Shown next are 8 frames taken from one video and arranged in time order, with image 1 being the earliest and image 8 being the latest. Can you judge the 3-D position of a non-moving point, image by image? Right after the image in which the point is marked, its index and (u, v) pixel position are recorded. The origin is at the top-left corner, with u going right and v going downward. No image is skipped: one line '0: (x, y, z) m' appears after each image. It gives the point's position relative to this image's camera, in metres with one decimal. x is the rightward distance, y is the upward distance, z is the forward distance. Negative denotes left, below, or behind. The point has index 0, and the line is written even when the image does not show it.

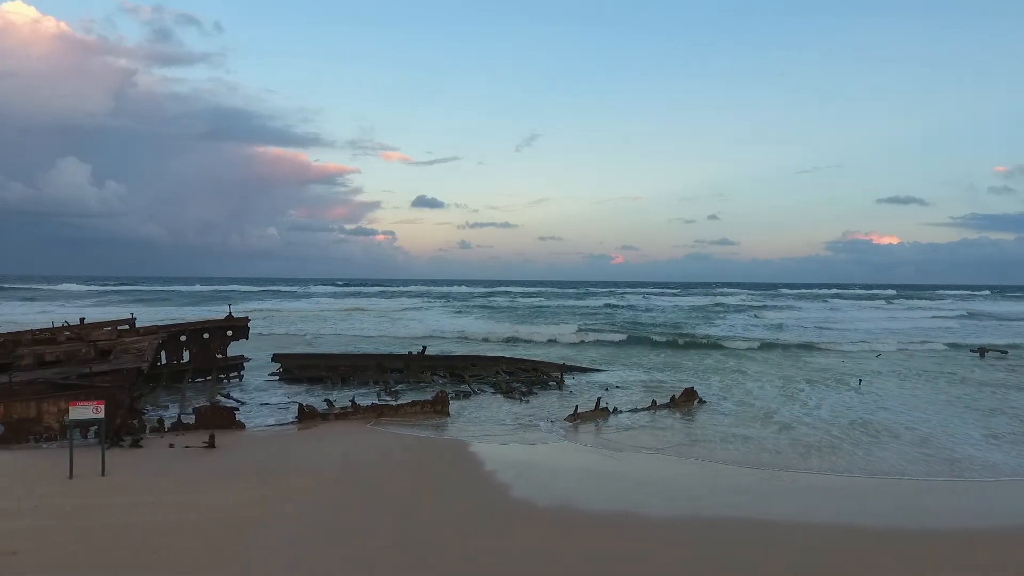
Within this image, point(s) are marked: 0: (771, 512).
0: (+2.6, -2.2, +6.3) m
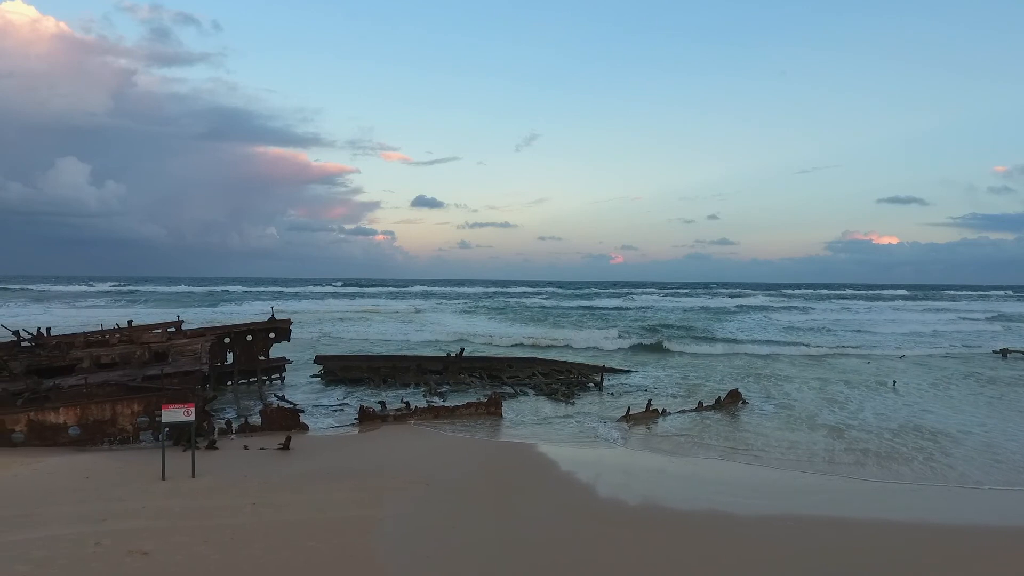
0: (+3.5, -2.3, +6.4) m
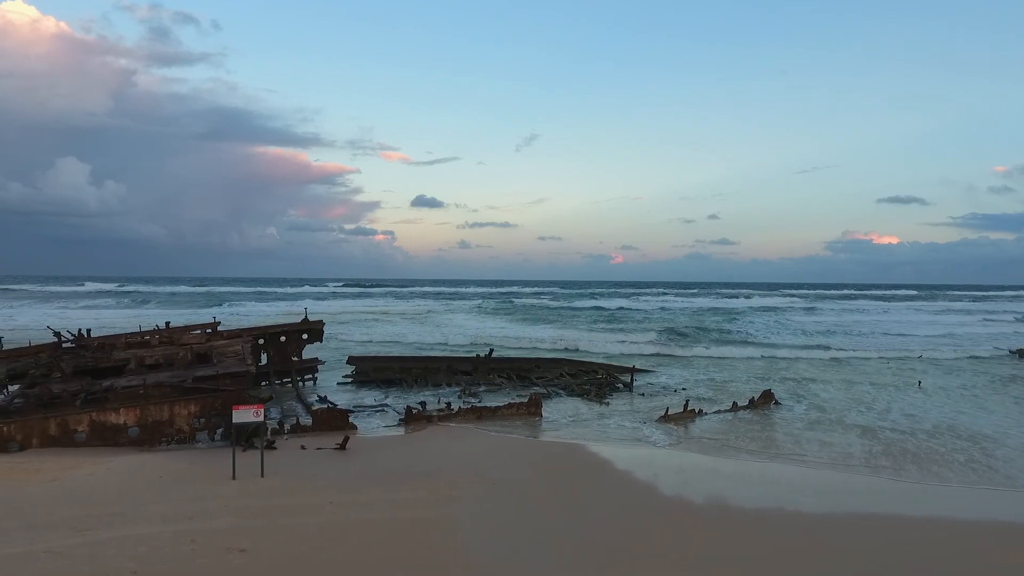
0: (+4.1, -2.3, +6.6) m
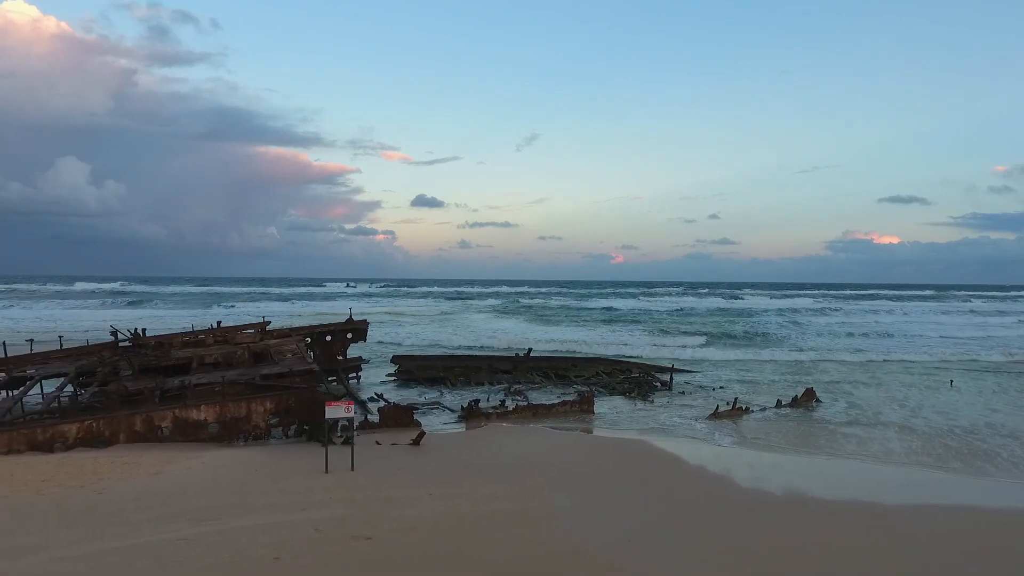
0: (+5.0, -2.3, +6.8) m
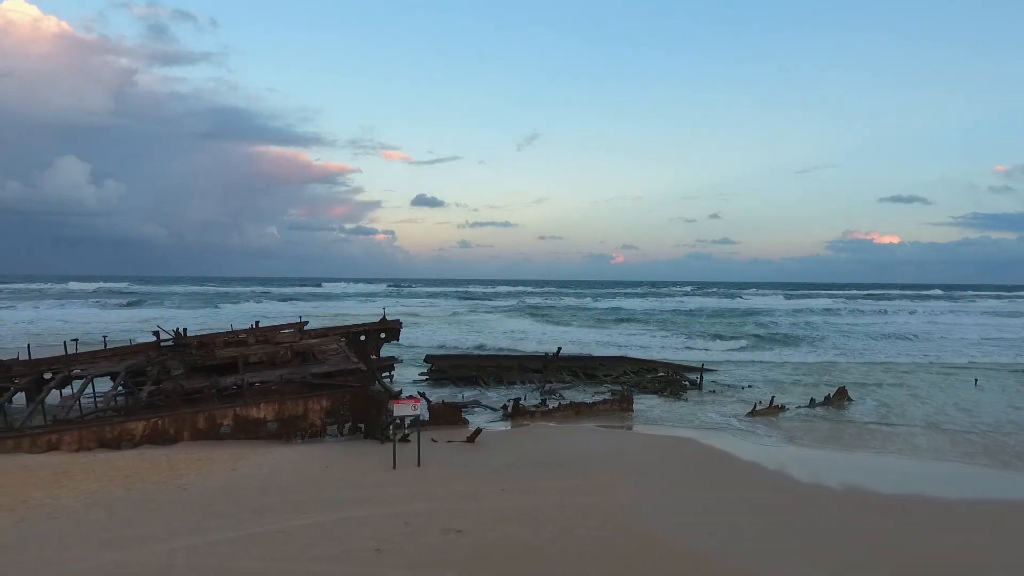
0: (+5.7, -2.3, +7.0) m
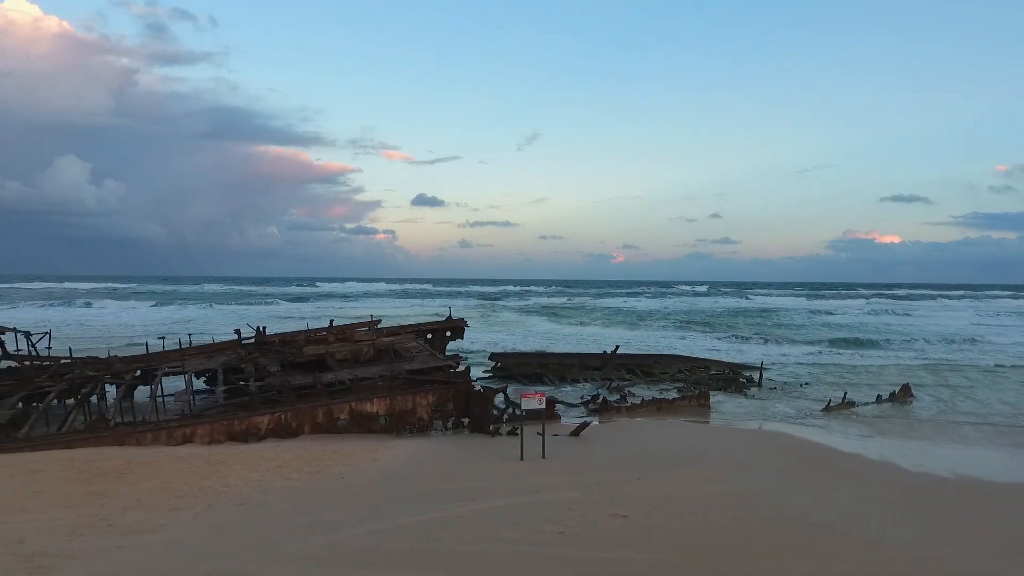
0: (+7.1, -2.3, +7.3) m
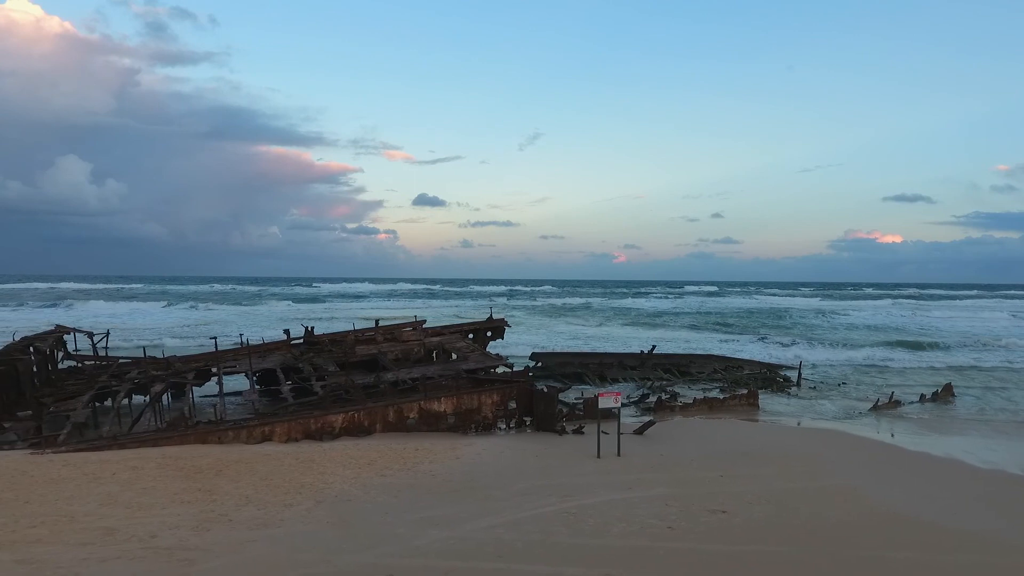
0: (+8.0, -2.3, +7.5) m
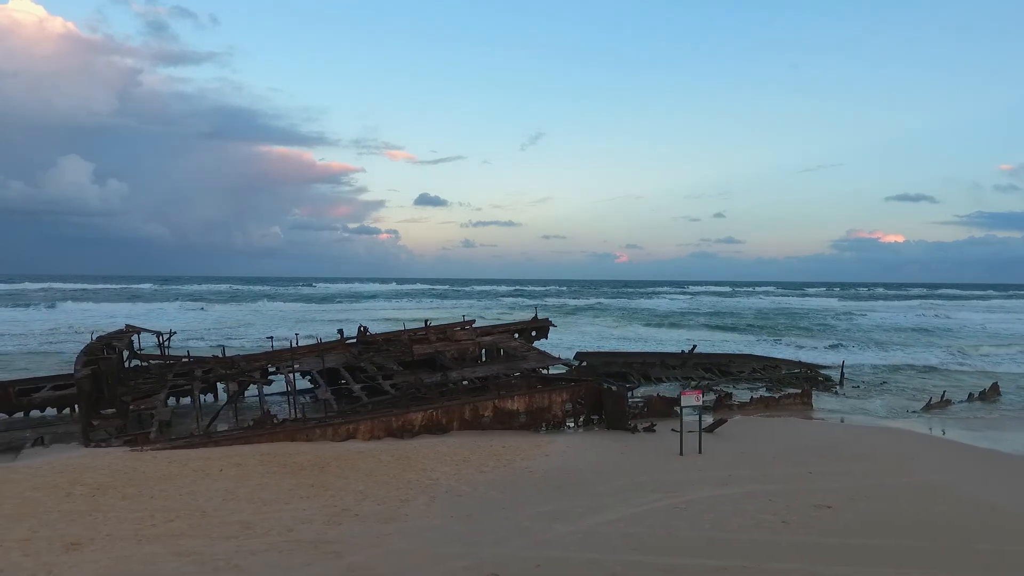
0: (+9.0, -2.3, +7.6) m
